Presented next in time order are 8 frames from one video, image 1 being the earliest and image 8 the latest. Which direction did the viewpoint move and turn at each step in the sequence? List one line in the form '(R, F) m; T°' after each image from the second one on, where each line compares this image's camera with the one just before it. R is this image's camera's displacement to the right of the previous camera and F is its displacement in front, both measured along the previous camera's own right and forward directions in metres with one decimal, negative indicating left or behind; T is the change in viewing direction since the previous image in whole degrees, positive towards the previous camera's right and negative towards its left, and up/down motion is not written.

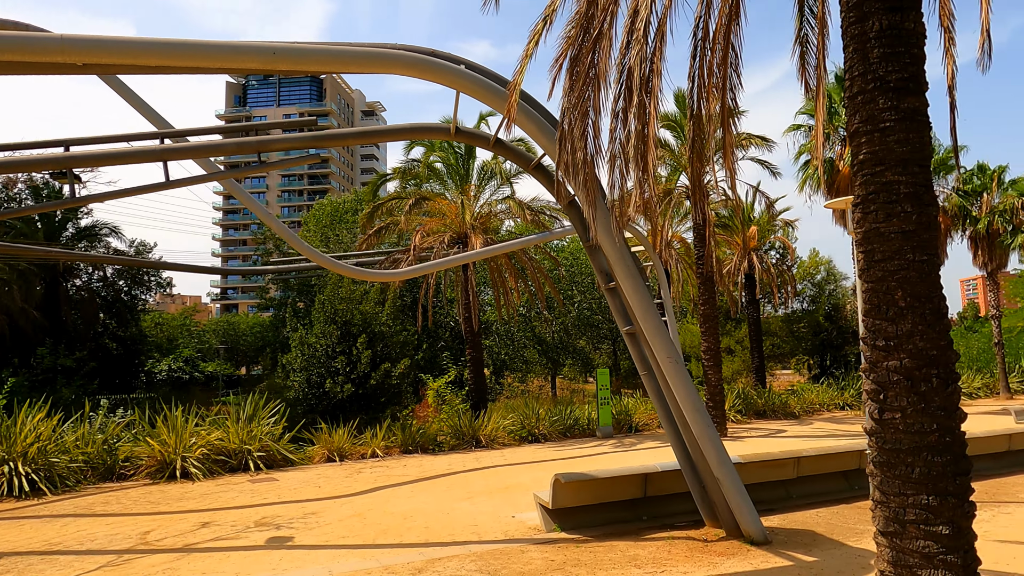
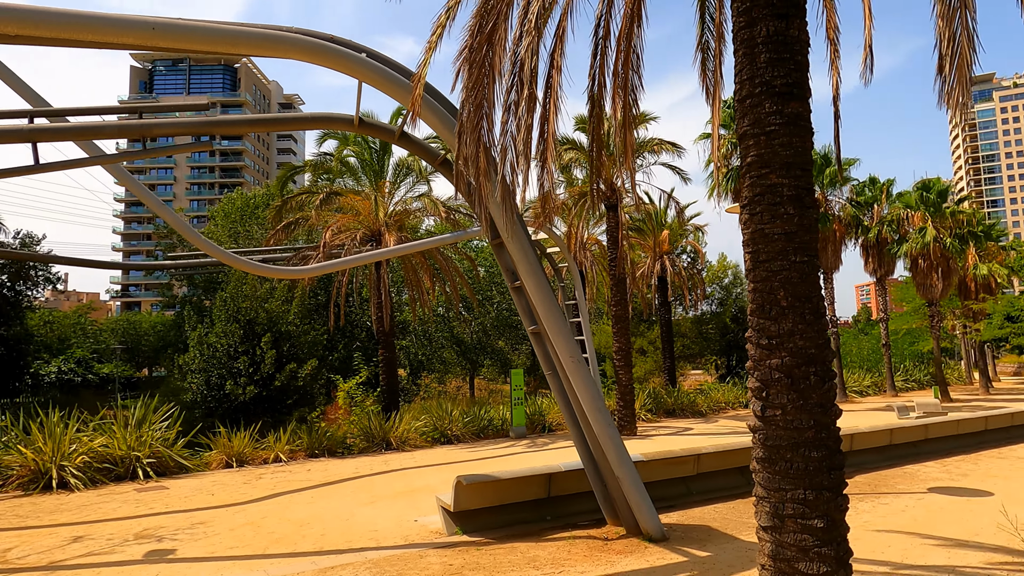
(+0.2, +0.1) m; +7°
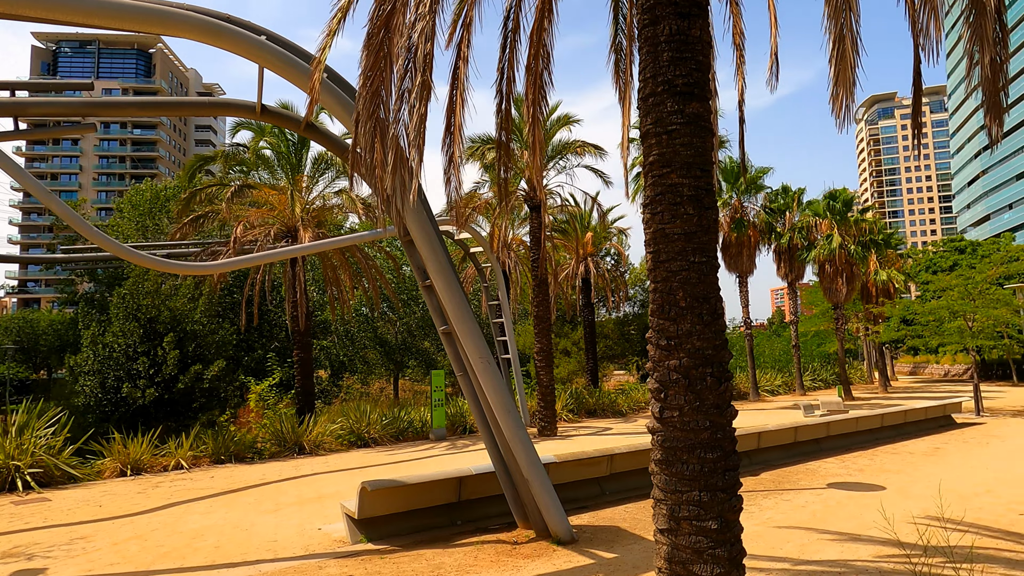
(+0.2, +0.2) m; +6°
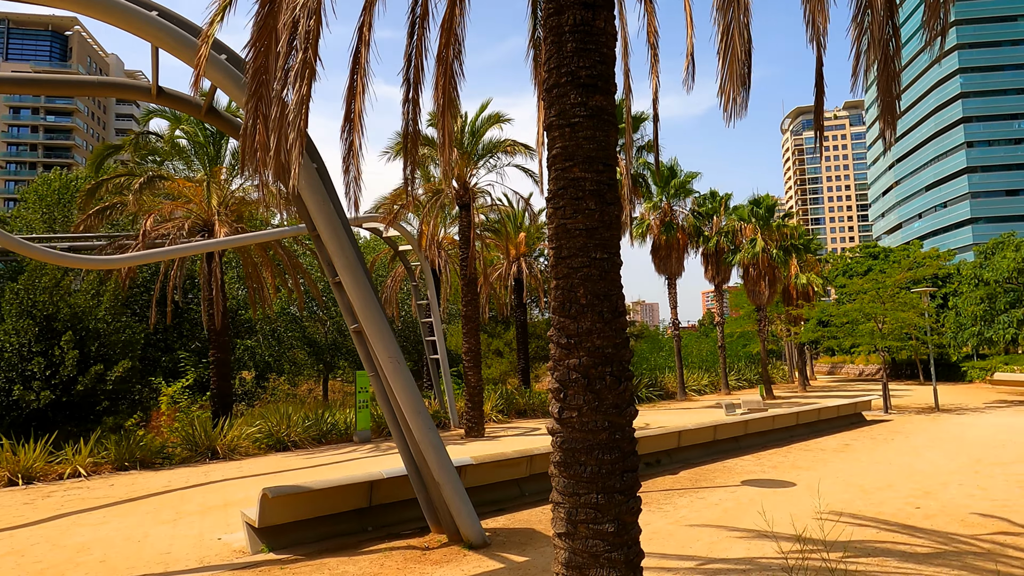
(+0.2, +0.2) m; +5°
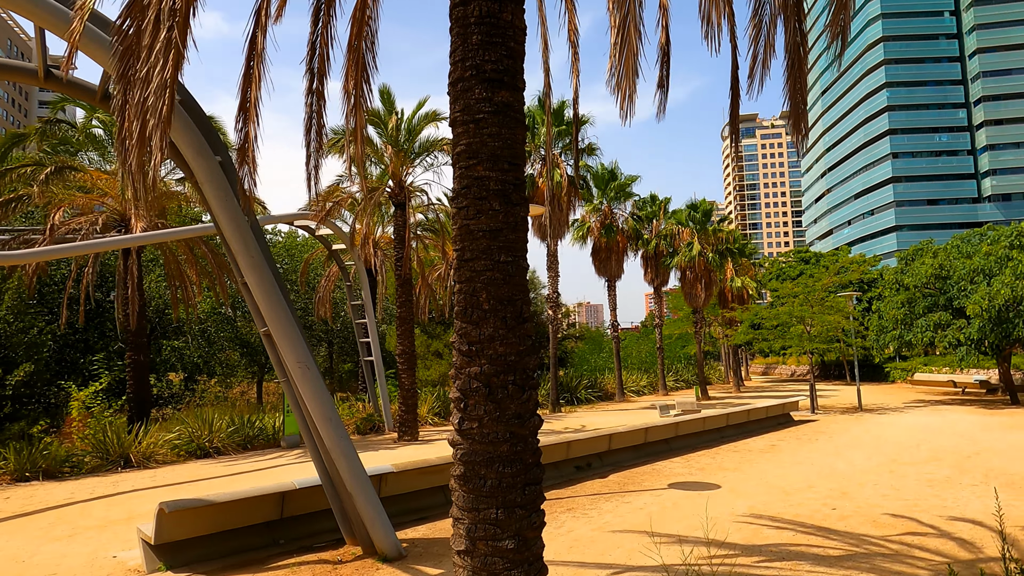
(+0.3, +0.2) m; +5°
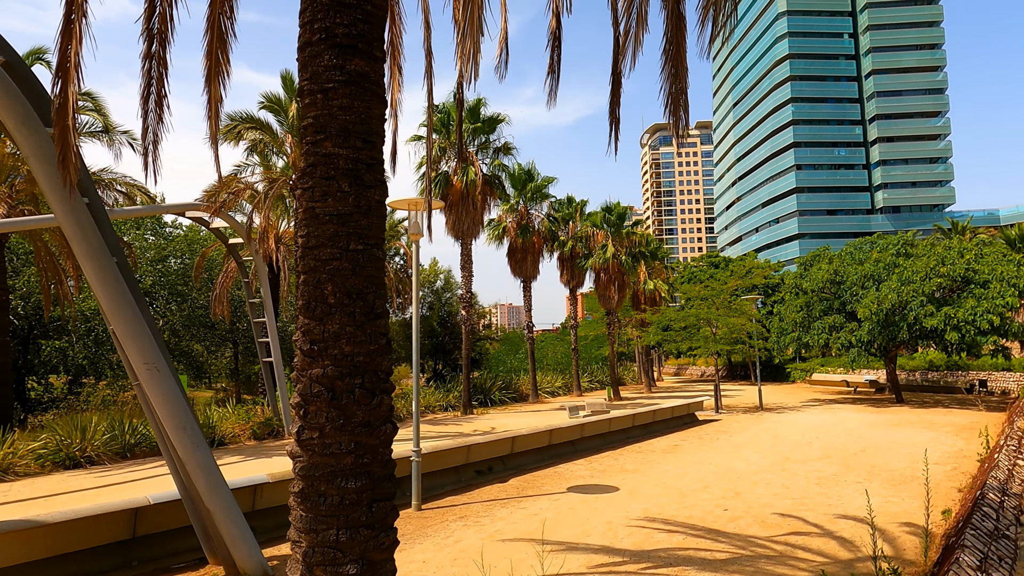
(+0.4, +0.3) m; +7°
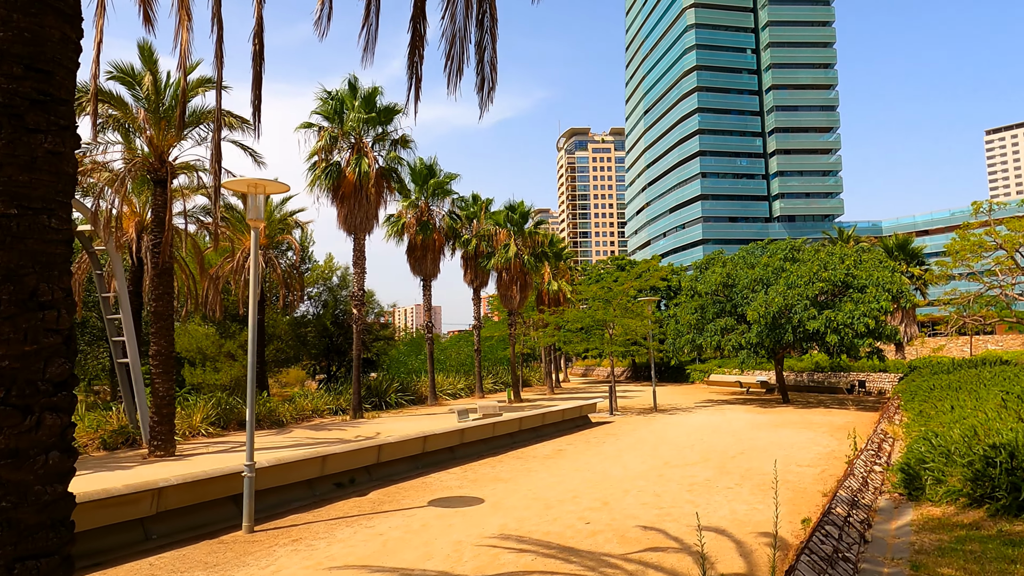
(+0.7, +0.7) m; +7°
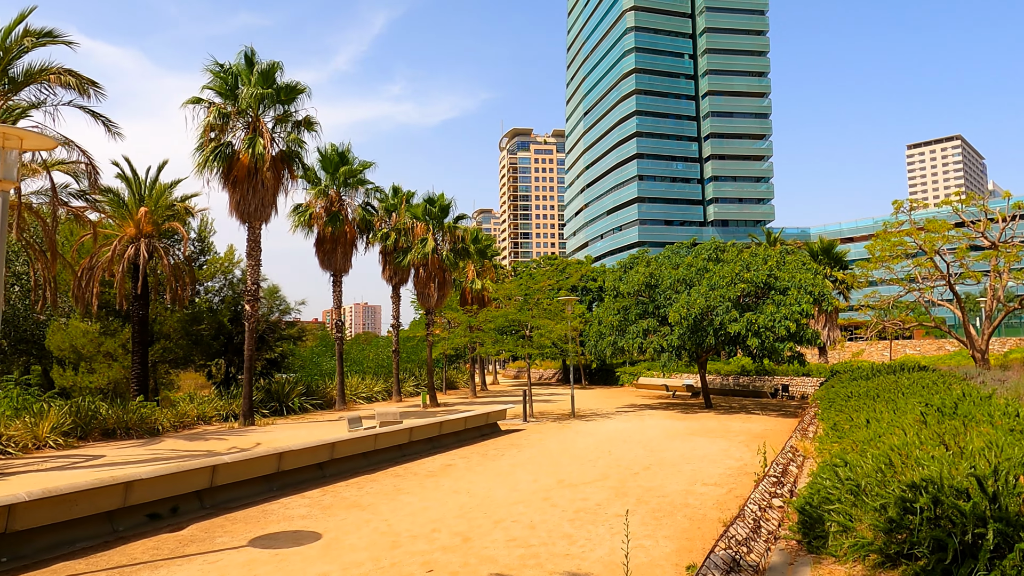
(+1.0, +1.4) m; +5°
